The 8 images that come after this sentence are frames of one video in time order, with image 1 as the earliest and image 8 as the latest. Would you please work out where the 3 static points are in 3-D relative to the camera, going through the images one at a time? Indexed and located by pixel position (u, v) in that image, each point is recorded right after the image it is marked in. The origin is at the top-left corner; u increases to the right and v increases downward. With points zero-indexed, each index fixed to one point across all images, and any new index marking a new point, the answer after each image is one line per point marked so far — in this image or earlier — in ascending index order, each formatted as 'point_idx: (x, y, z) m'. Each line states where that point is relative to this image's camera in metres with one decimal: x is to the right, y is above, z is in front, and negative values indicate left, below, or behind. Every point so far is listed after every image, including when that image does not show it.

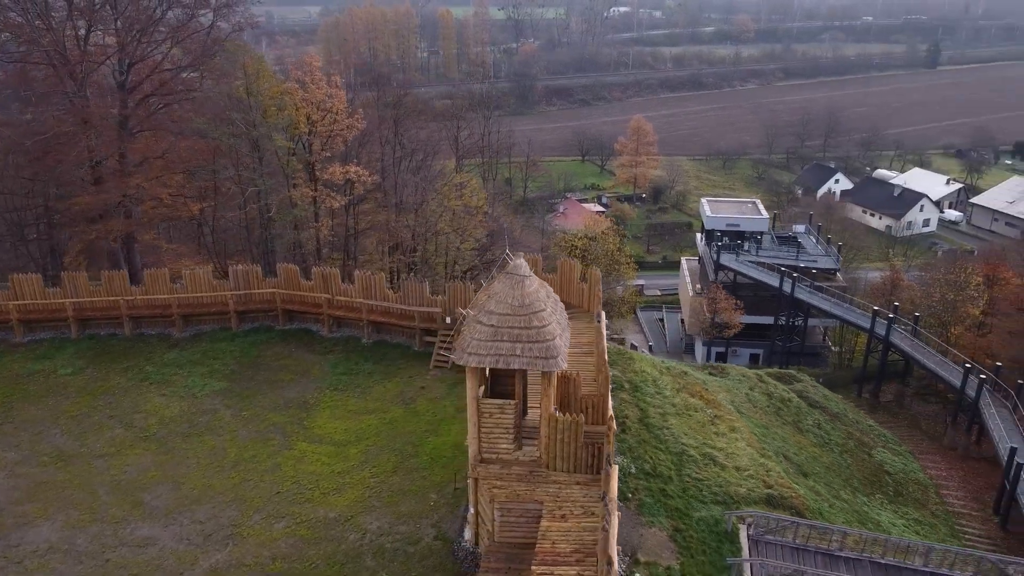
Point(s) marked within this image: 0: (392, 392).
0: (-2.9, -2.5, +19.4) m
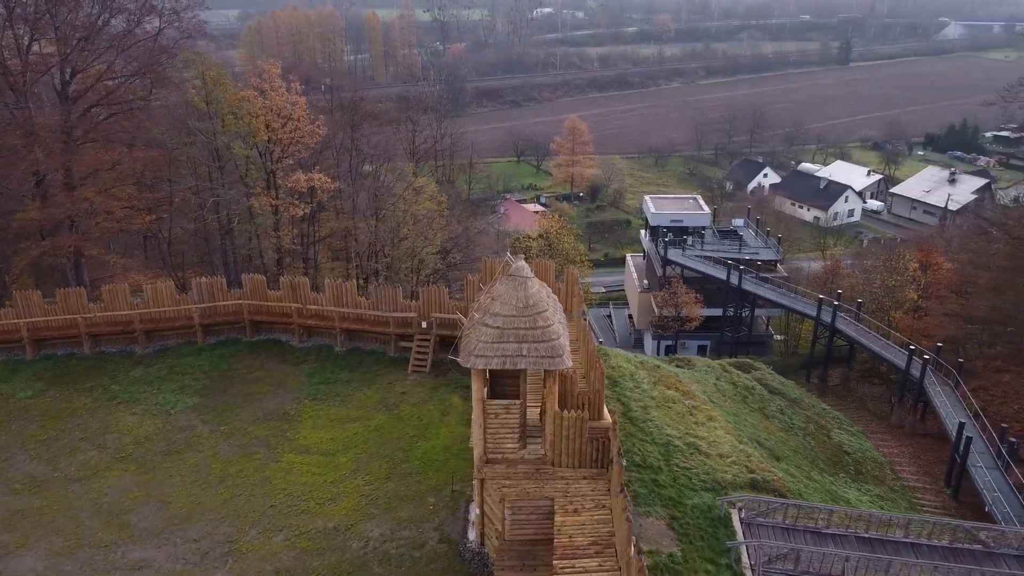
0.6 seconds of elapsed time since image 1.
0: (-3.4, -2.7, +19.4) m
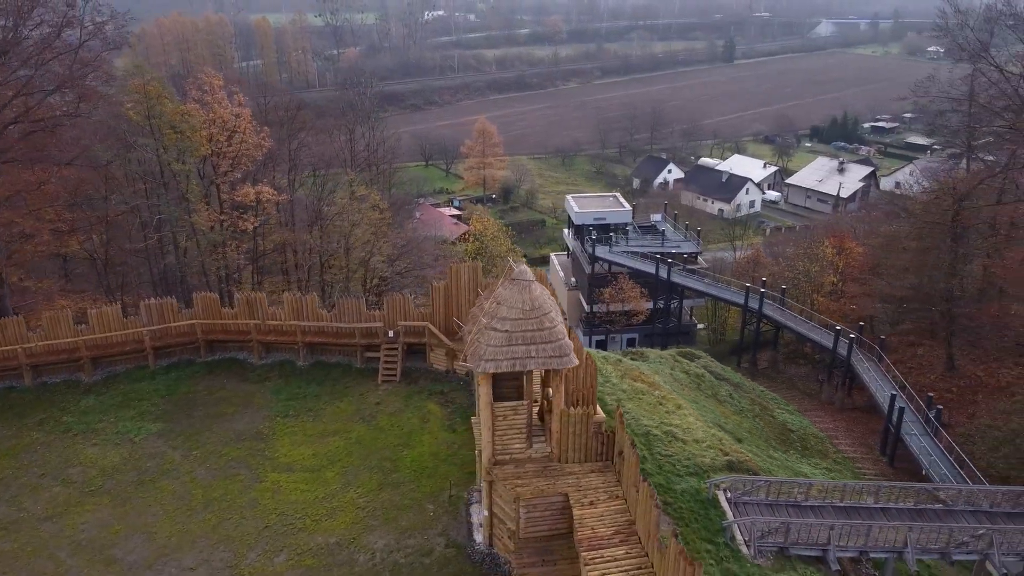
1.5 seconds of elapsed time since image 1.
0: (-3.9, -3.0, +19.2) m
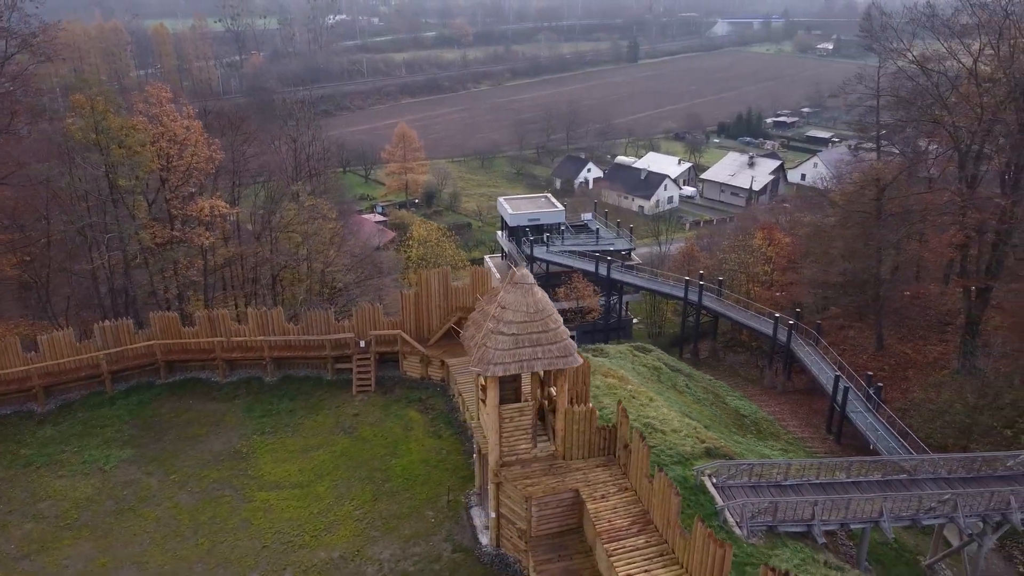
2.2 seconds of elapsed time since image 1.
0: (-4.4, -3.3, +19.0) m
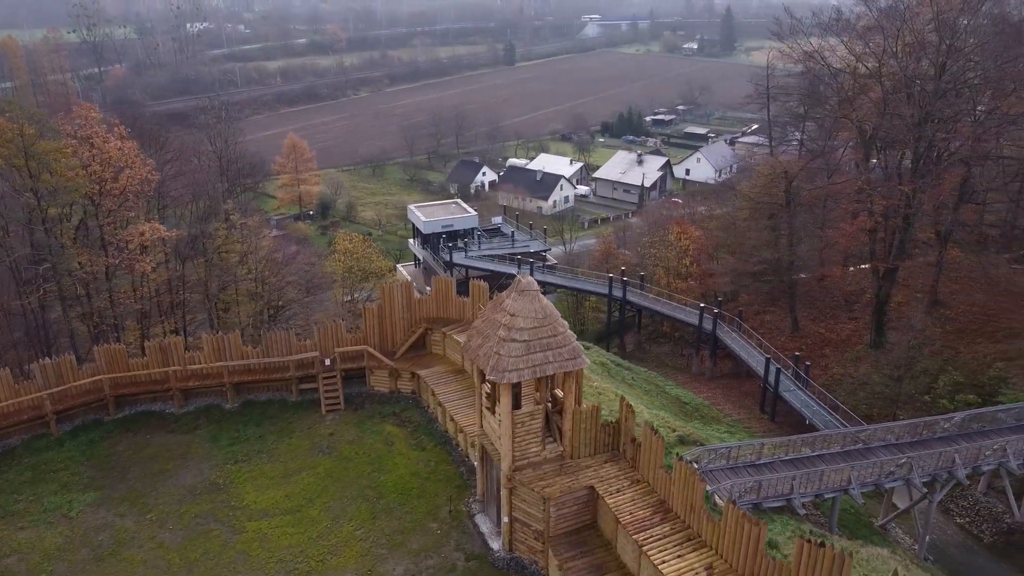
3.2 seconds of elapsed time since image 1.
0: (-4.9, -3.7, +18.6) m
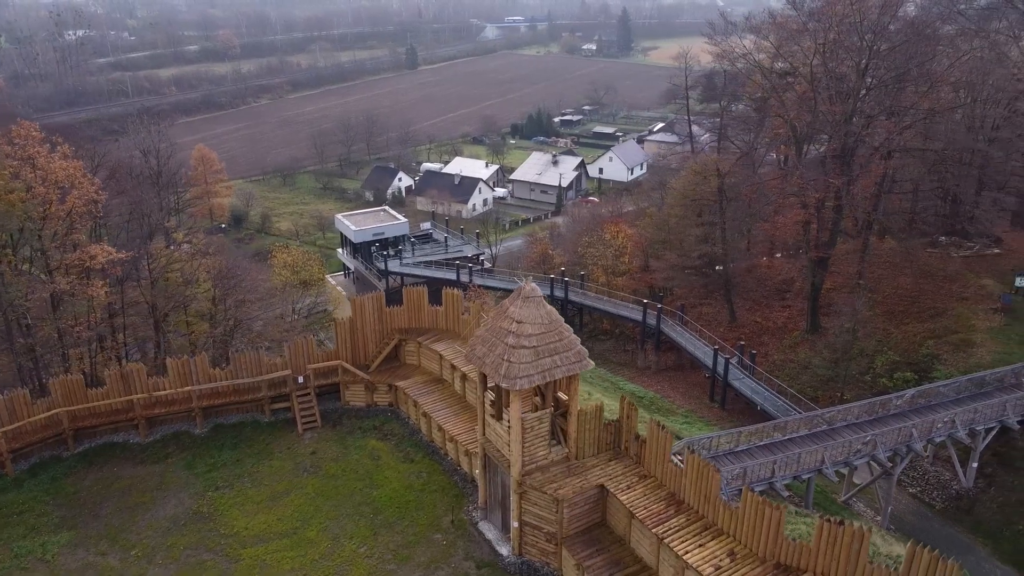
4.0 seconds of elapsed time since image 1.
0: (-5.2, -4.1, +18.2) m
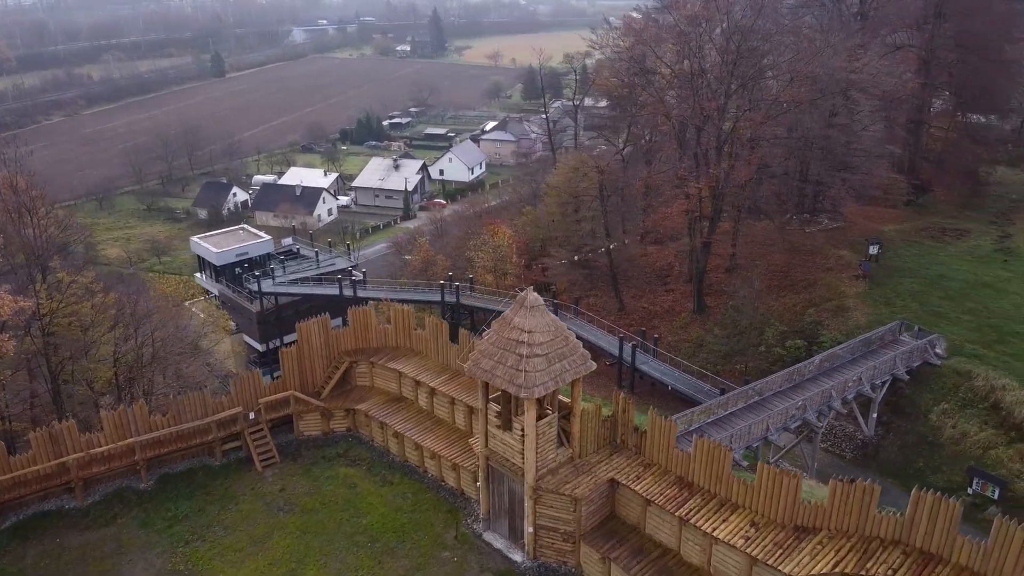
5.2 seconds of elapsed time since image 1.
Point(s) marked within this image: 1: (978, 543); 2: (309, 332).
0: (-5.5, -4.8, +17.3) m
1: (+6.9, -3.8, +11.9) m
2: (-5.0, -1.1, +19.6) m
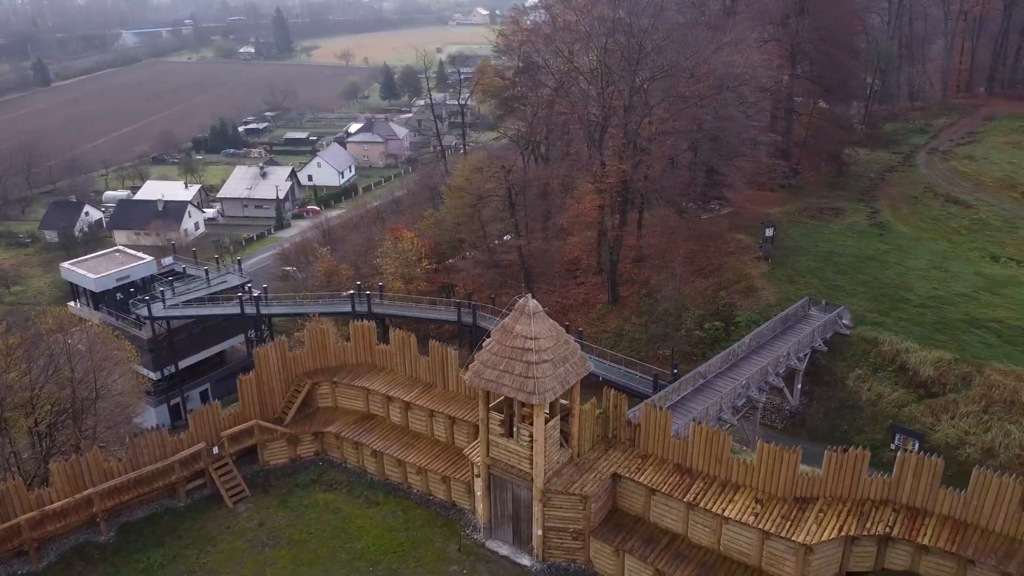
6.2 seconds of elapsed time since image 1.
0: (-5.6, -5.4, +16.5) m
1: (+7.4, -3.4, +13.3) m
2: (-5.8, -1.6, +18.8) m
